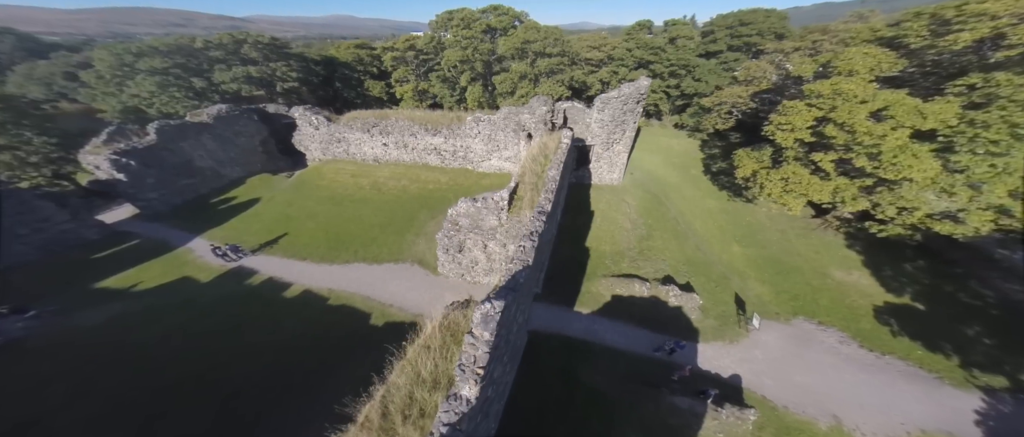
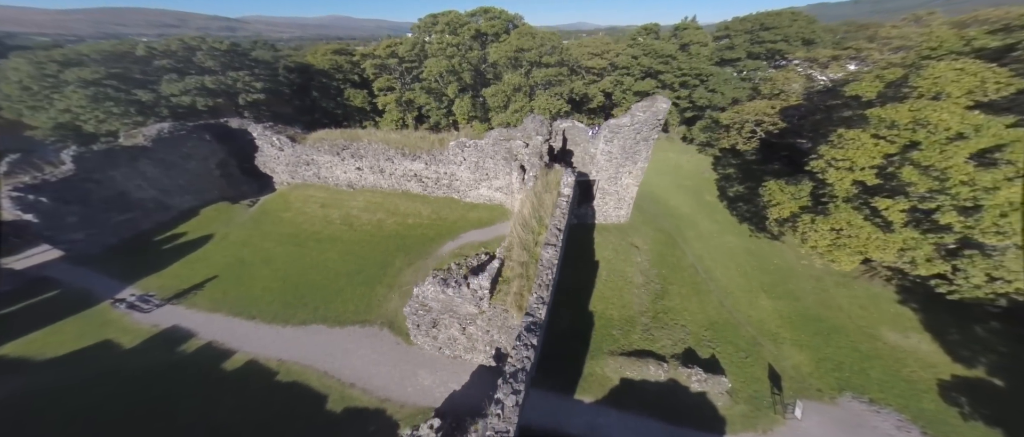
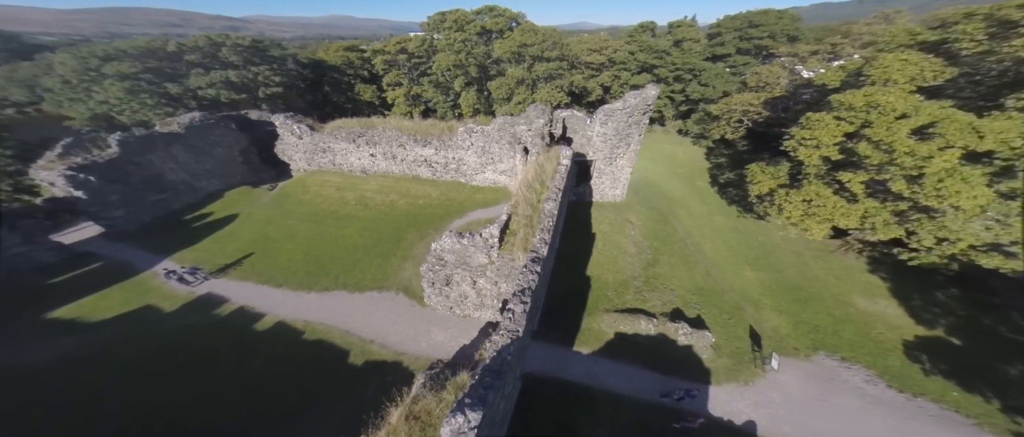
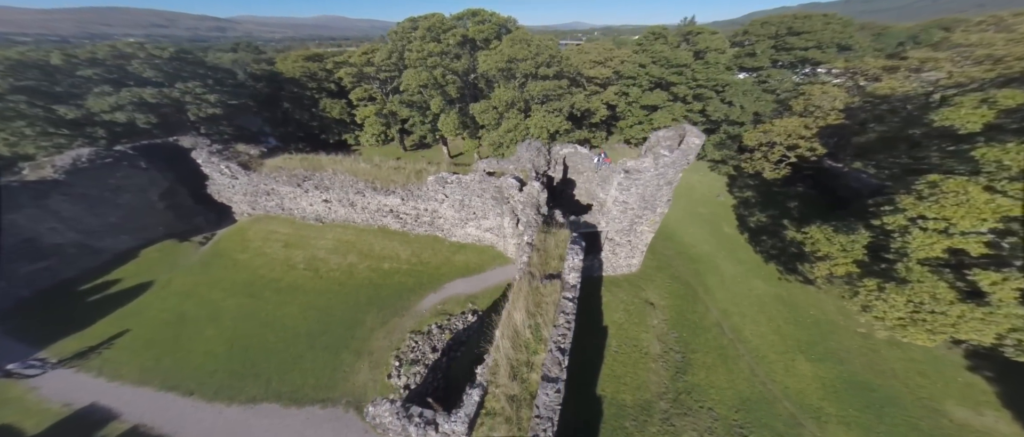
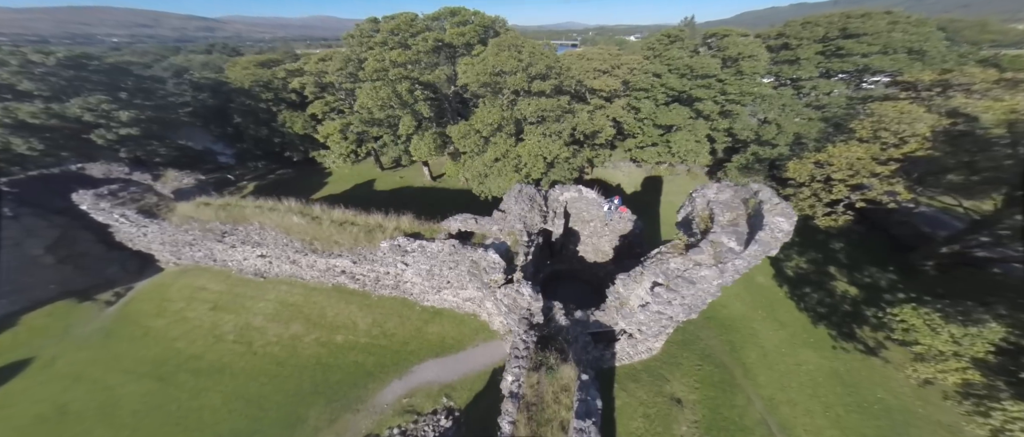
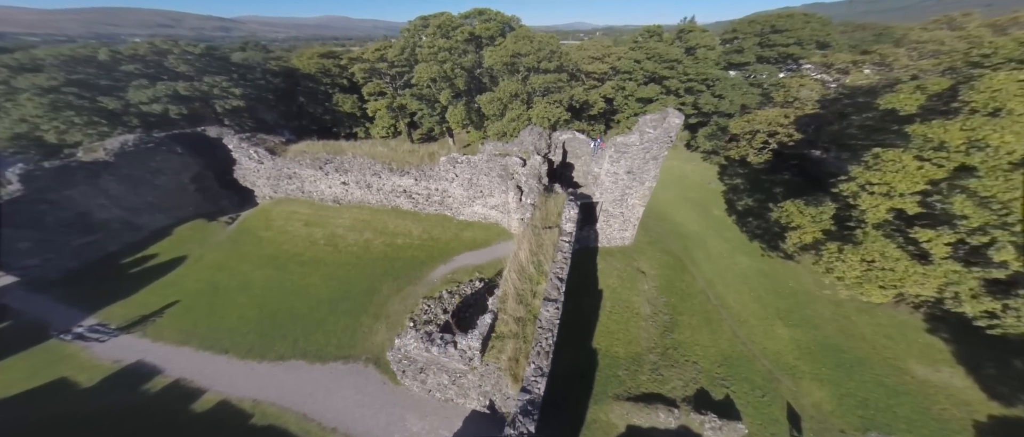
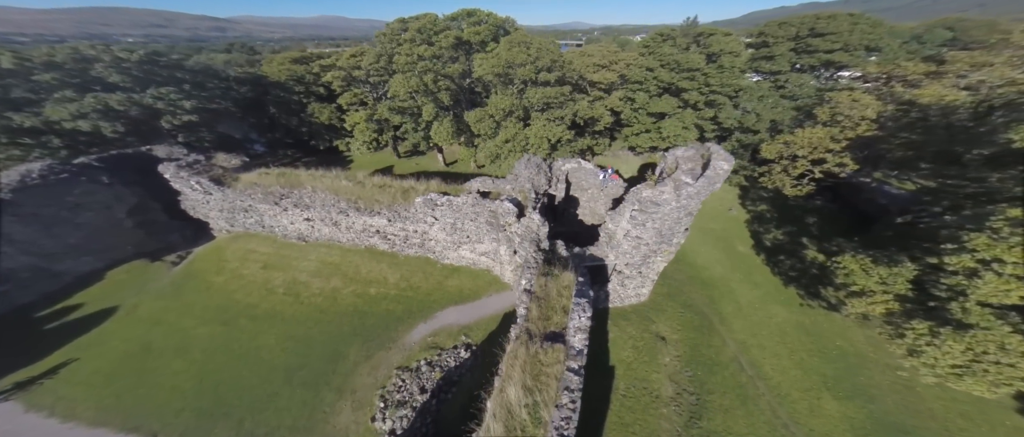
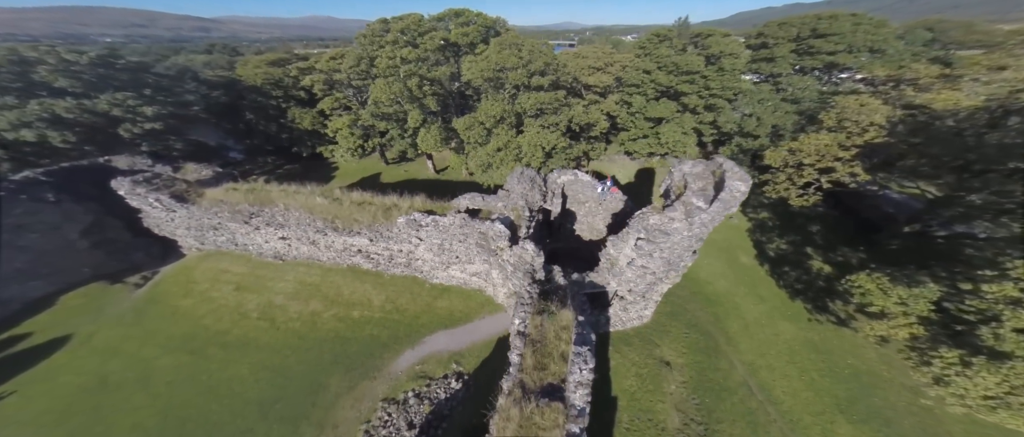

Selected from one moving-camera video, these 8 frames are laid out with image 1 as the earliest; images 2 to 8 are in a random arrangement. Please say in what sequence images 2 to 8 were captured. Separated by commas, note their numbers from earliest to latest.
3, 2, 6, 4, 7, 8, 5
